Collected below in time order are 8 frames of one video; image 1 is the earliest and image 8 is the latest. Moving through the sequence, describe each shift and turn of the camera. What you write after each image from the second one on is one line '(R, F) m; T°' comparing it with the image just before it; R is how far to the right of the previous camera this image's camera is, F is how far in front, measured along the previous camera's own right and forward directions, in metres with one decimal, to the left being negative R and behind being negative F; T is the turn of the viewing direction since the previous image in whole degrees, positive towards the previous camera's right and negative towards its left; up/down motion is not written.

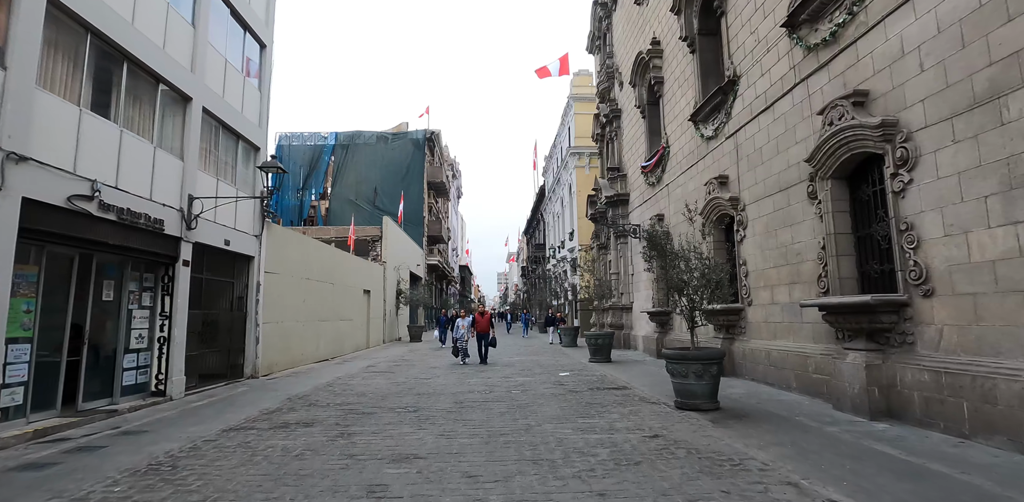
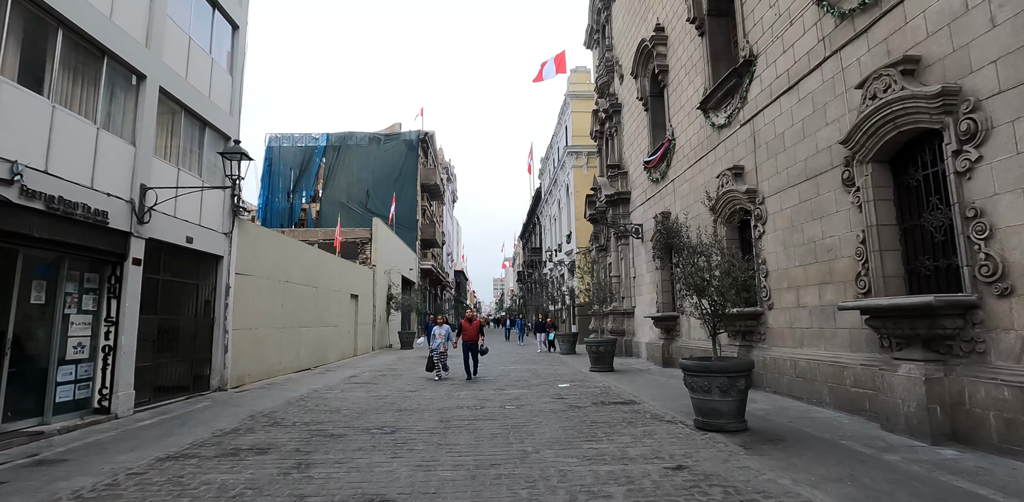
(0.0, +1.1) m; 0°
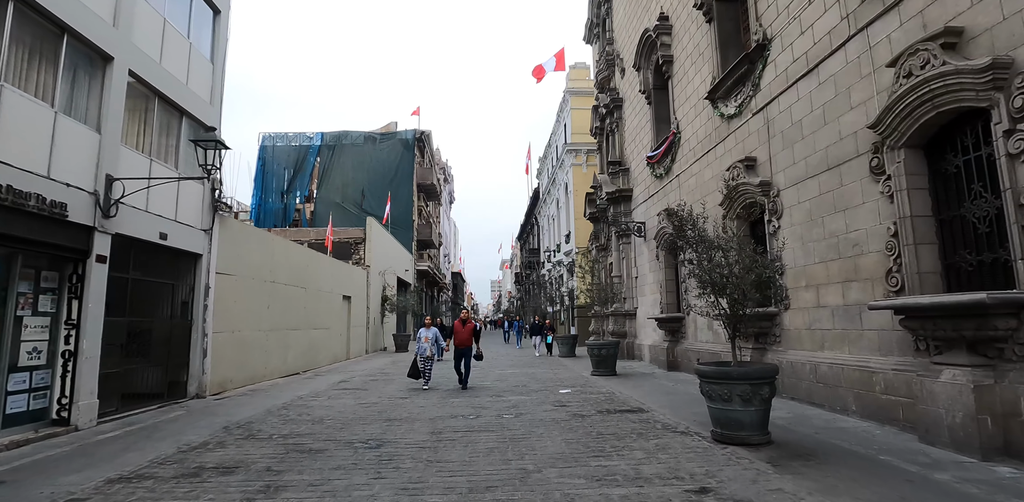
(0.0, +0.7) m; 0°
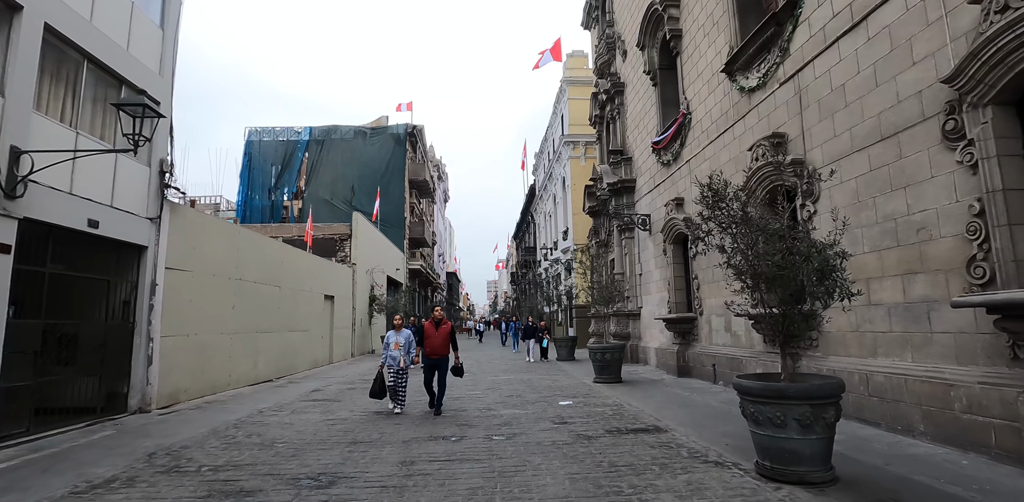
(+0.1, +1.3) m; 0°
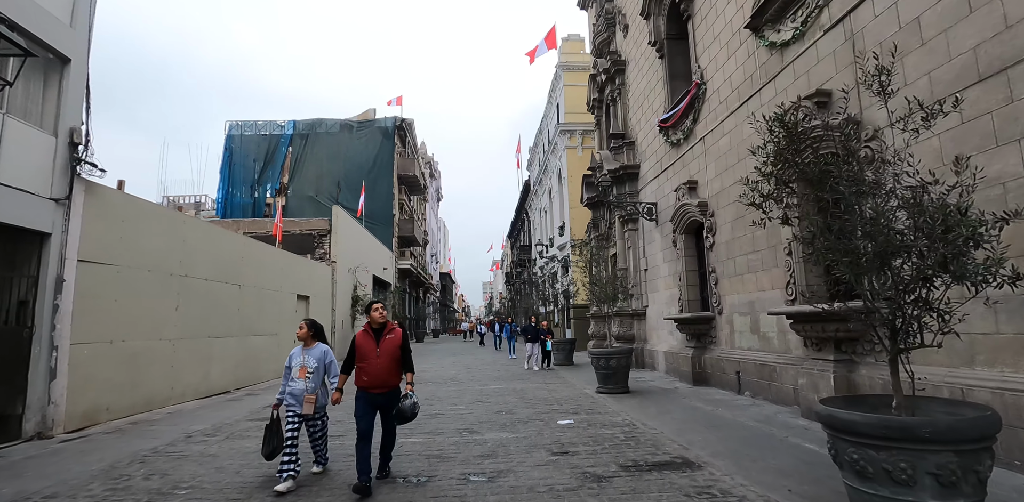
(+0.1, +1.6) m; 0°
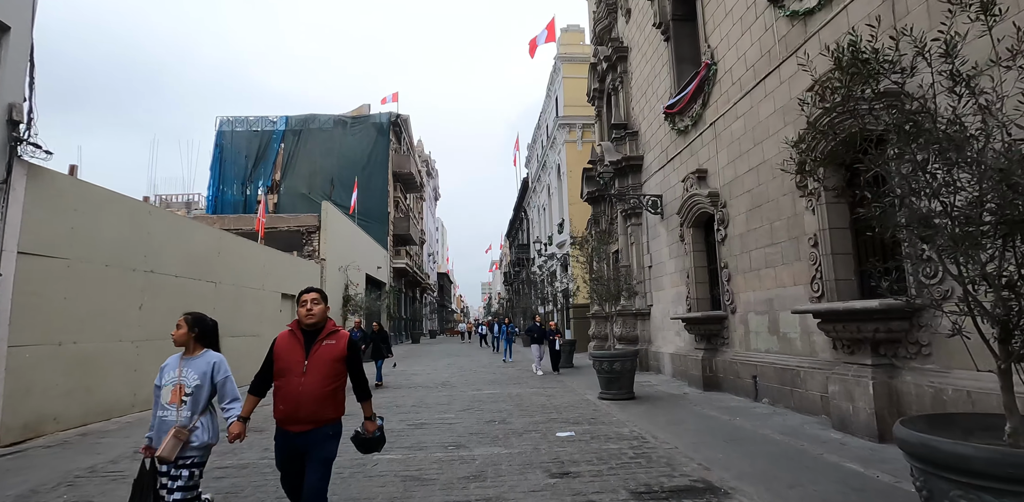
(+0.1, +0.8) m; 0°
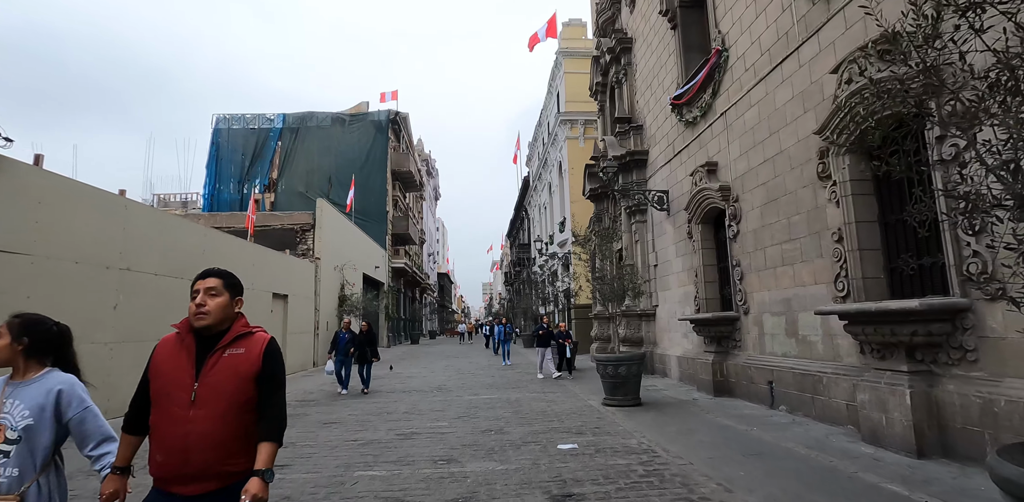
(0.0, +0.6) m; 0°
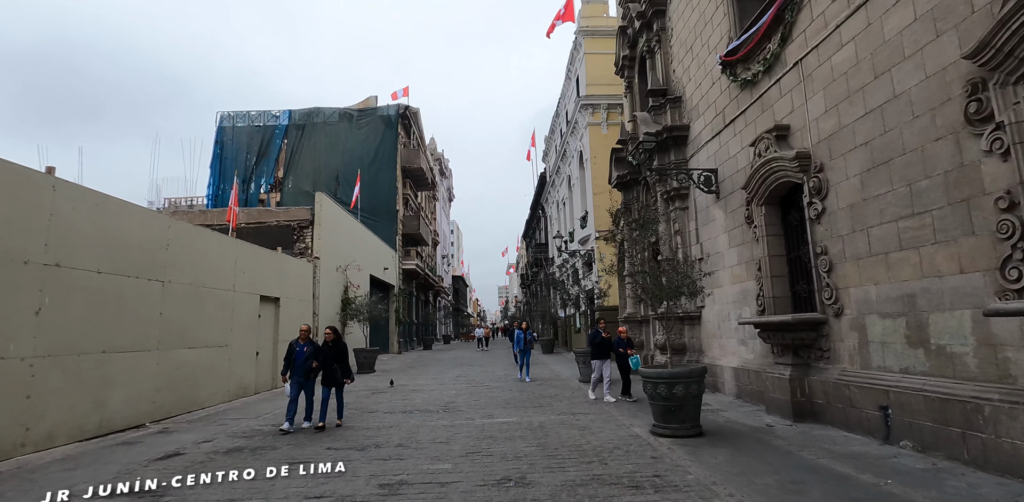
(-0.1, +1.9) m; -2°
